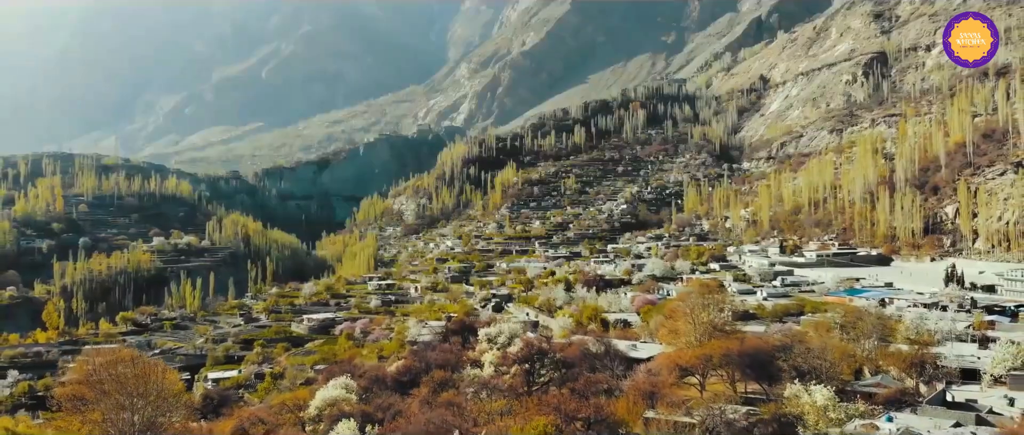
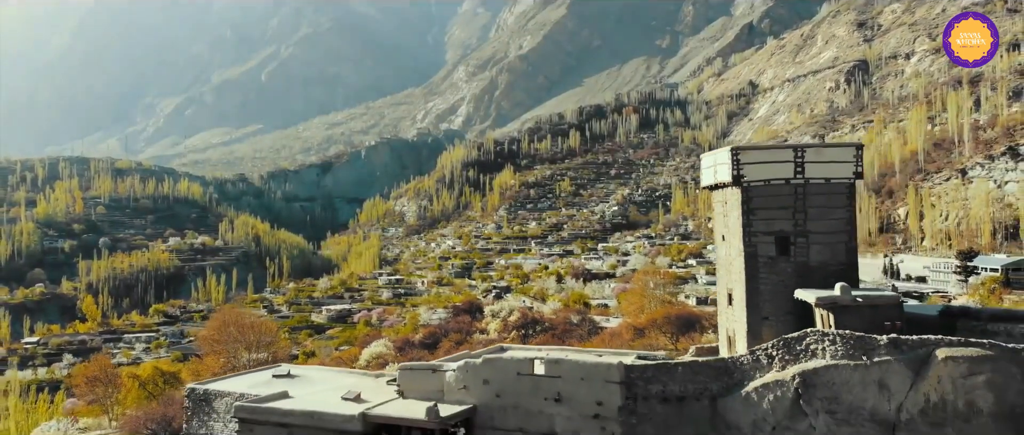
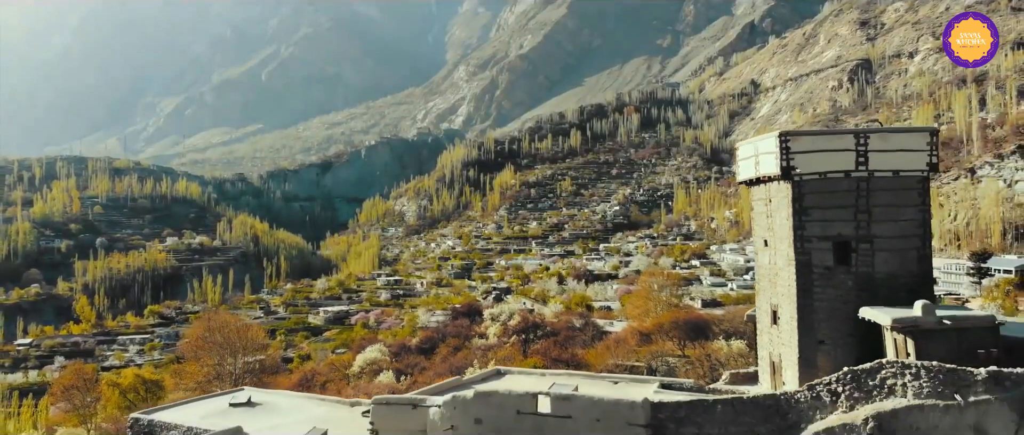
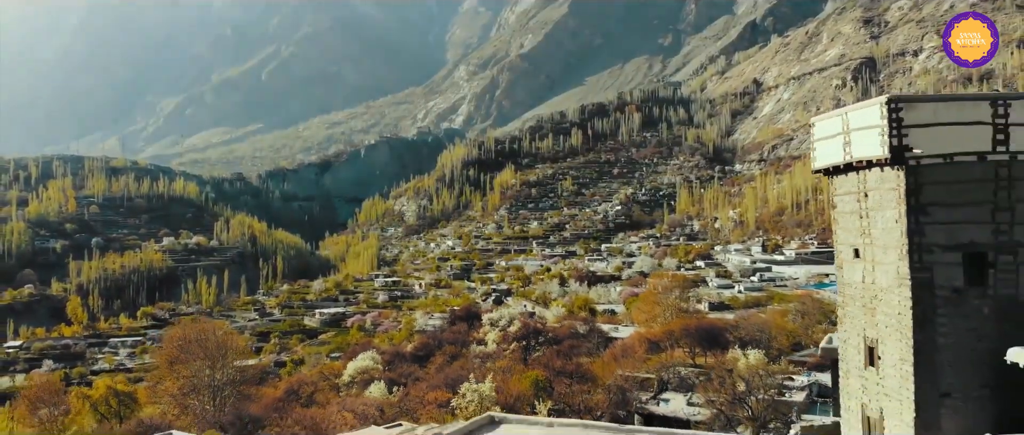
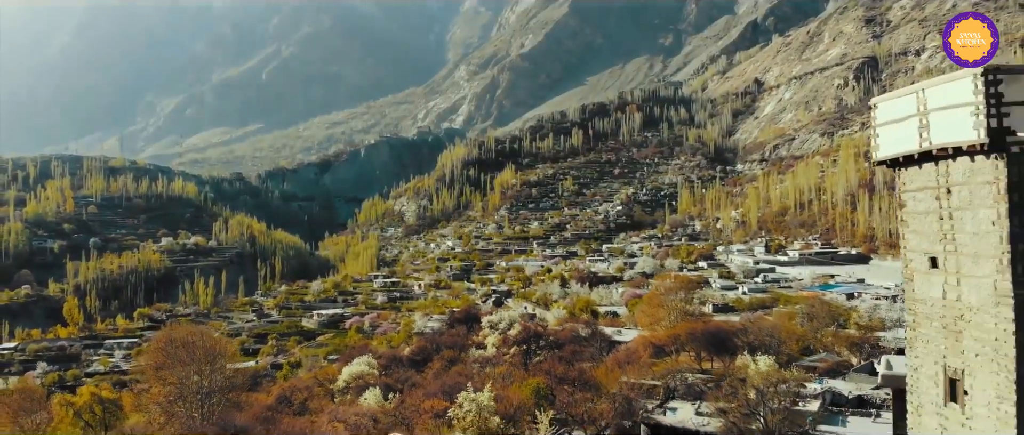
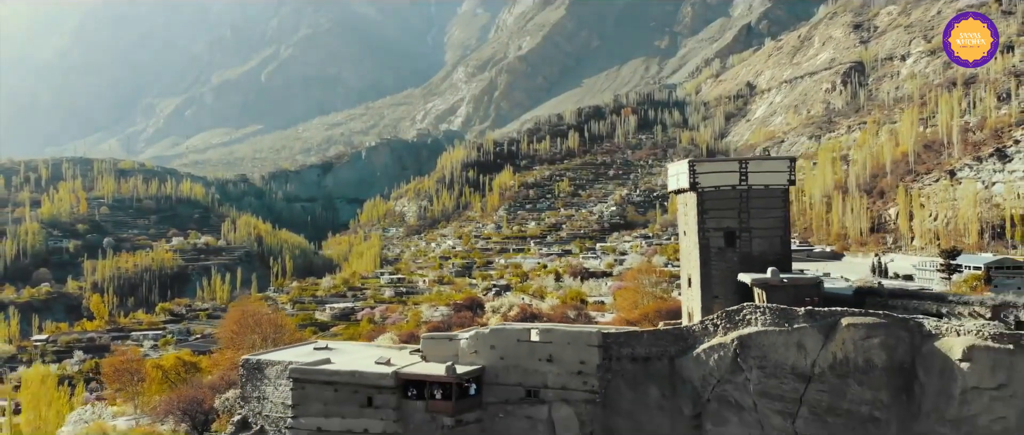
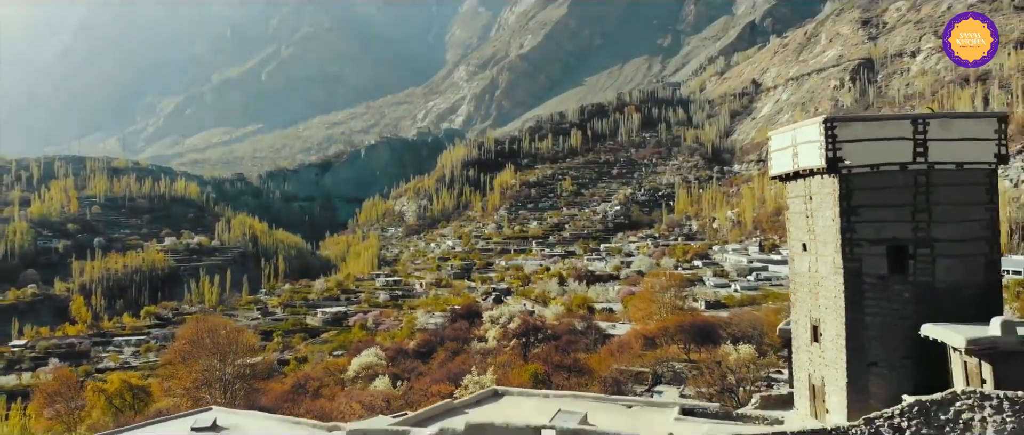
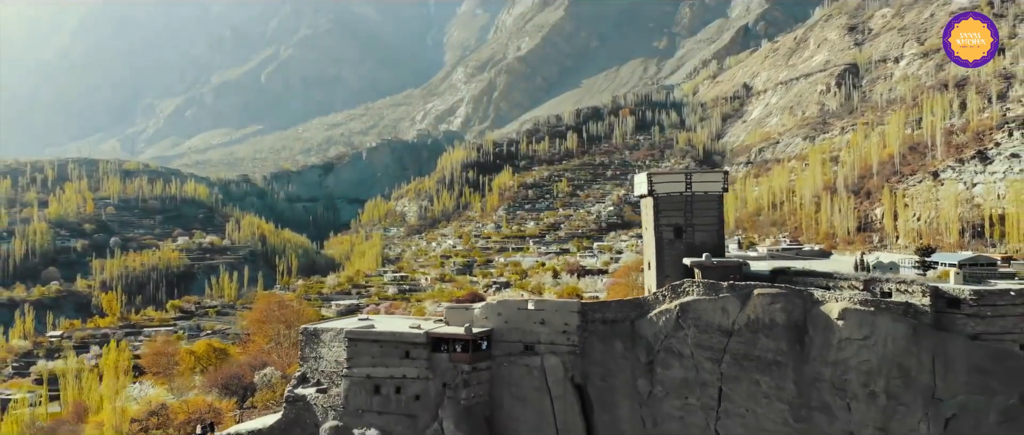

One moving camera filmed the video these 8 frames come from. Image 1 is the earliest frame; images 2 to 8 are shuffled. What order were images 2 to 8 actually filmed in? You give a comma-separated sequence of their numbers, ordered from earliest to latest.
5, 4, 7, 3, 2, 6, 8
